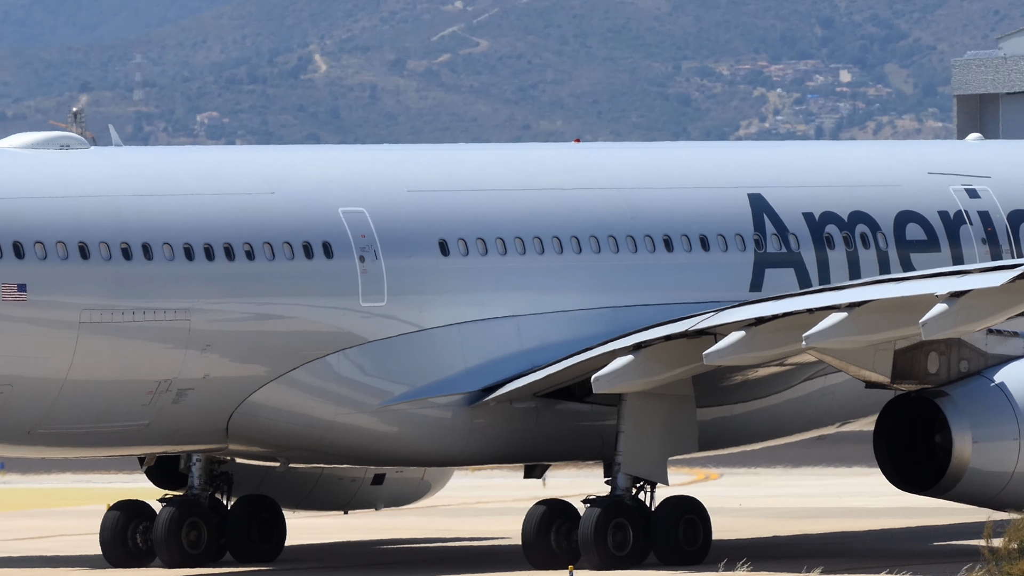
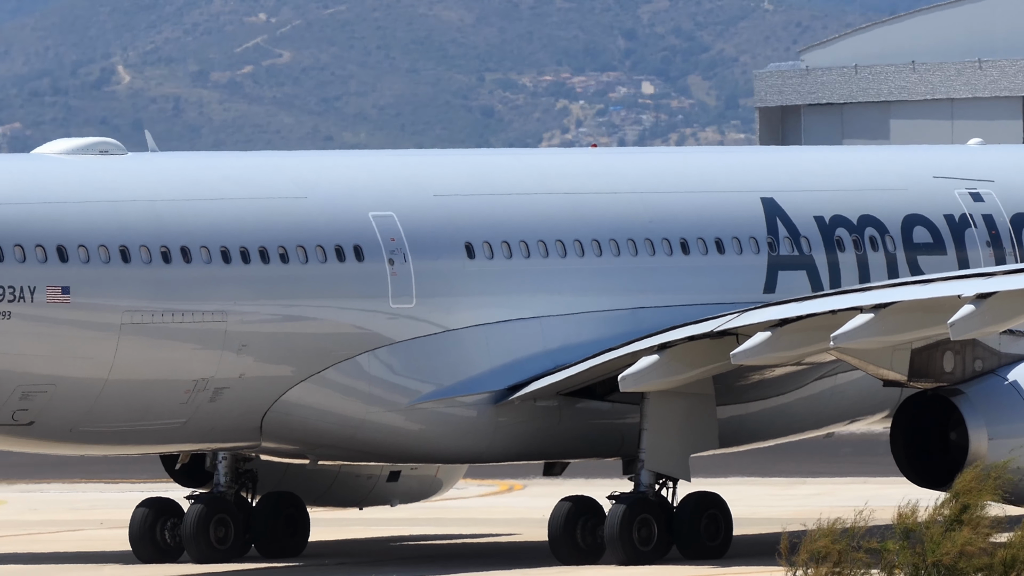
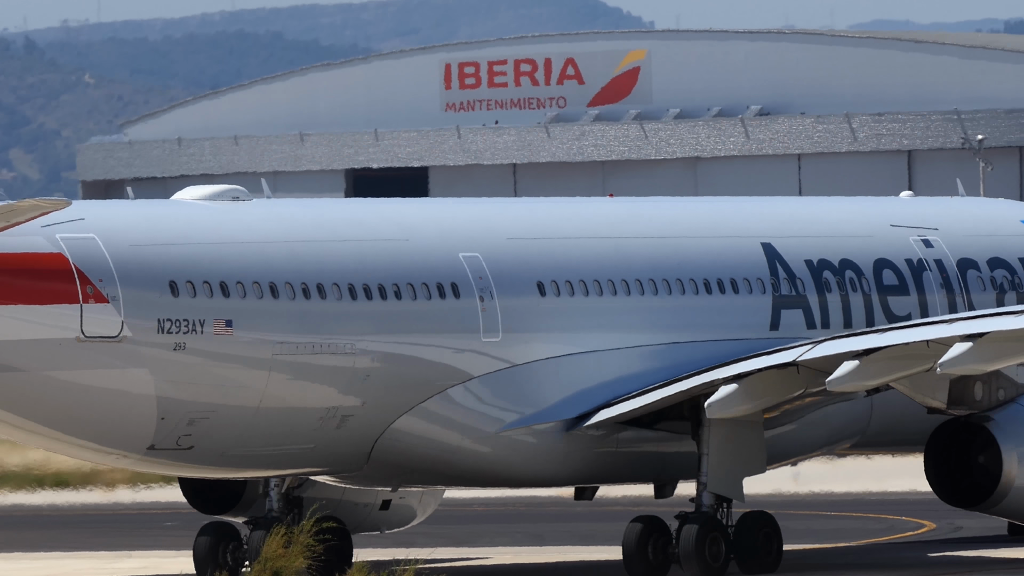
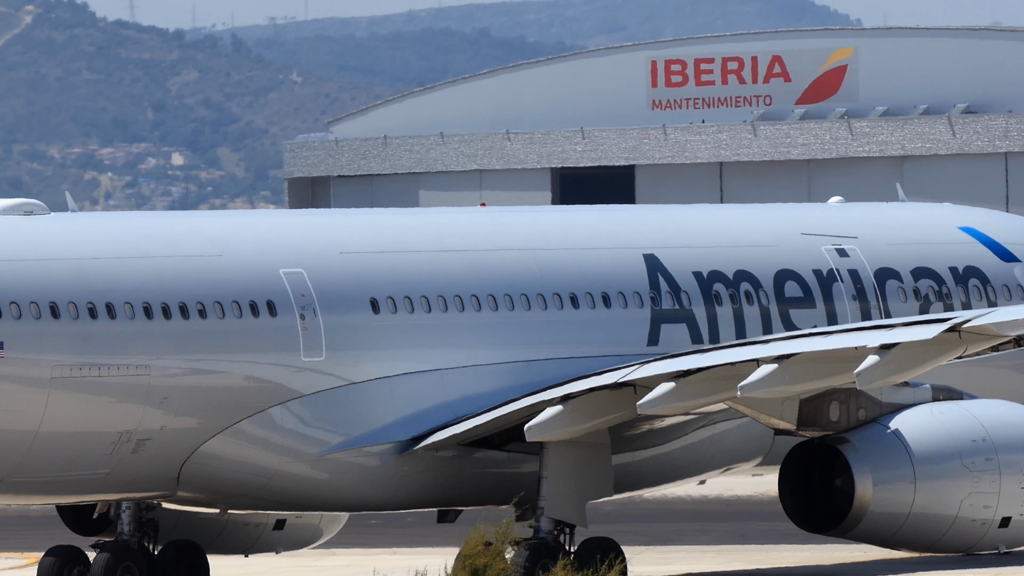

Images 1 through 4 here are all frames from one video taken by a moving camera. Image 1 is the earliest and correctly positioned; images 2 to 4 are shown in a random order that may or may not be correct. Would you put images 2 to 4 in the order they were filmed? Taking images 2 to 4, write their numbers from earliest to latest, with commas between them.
2, 4, 3
